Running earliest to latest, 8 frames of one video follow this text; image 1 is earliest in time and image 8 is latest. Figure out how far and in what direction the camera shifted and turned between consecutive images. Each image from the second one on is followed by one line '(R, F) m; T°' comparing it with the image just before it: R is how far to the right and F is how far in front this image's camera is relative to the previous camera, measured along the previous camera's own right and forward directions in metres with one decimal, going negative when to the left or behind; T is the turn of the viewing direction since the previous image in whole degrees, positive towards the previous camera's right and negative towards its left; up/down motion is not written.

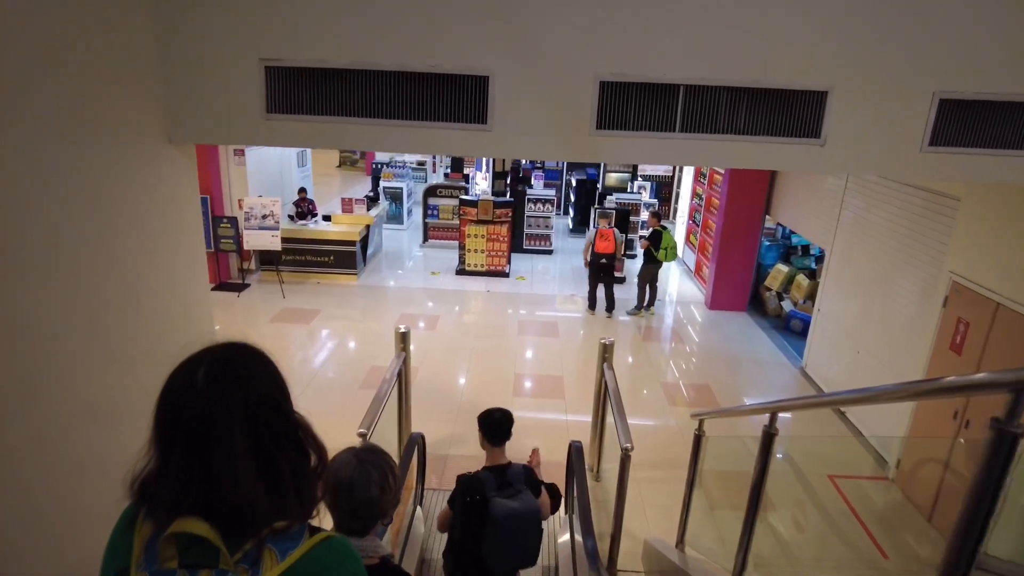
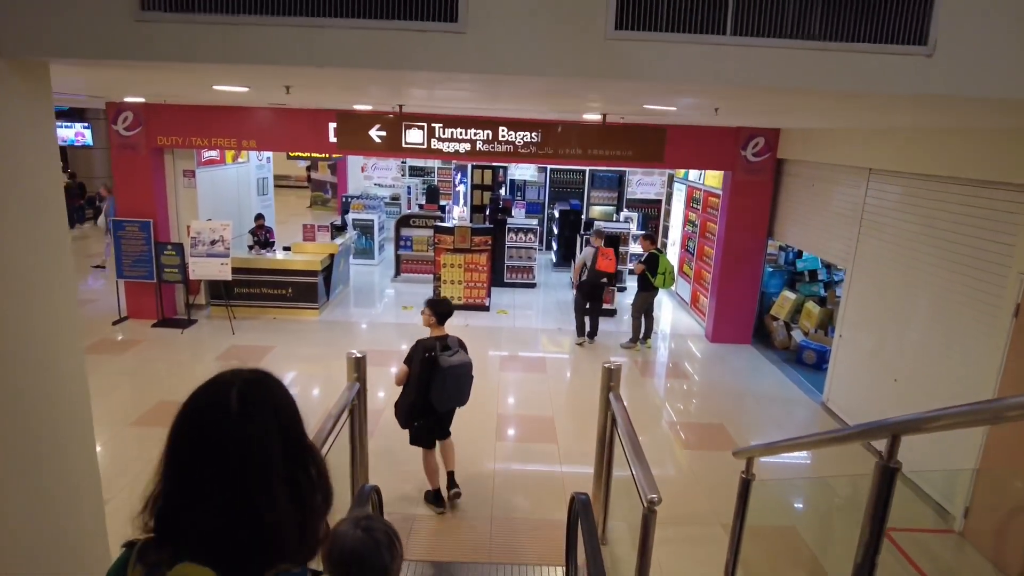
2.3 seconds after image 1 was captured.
(0.0, +0.9) m; +2°
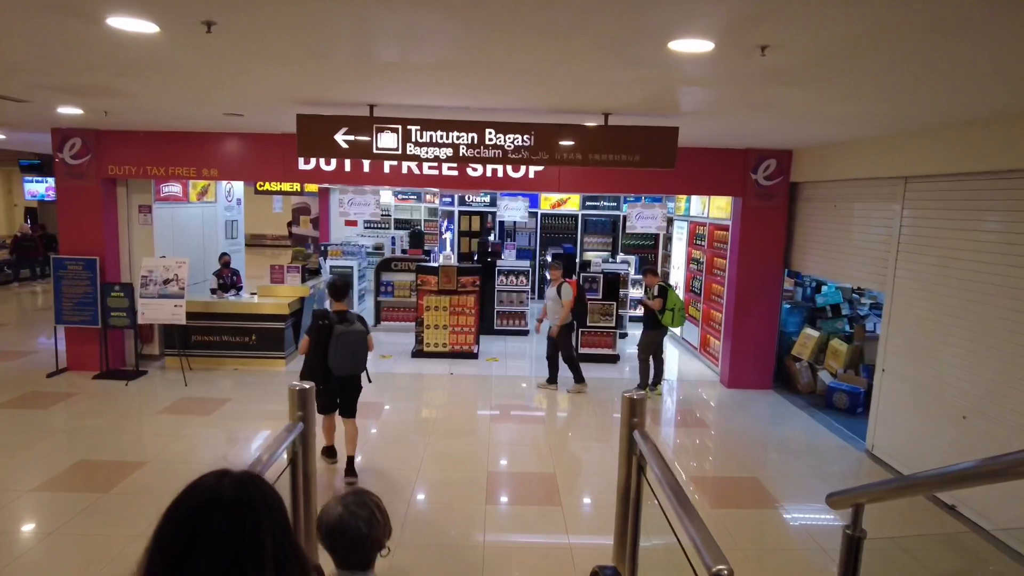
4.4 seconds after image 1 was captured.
(0.0, +0.8) m; +1°
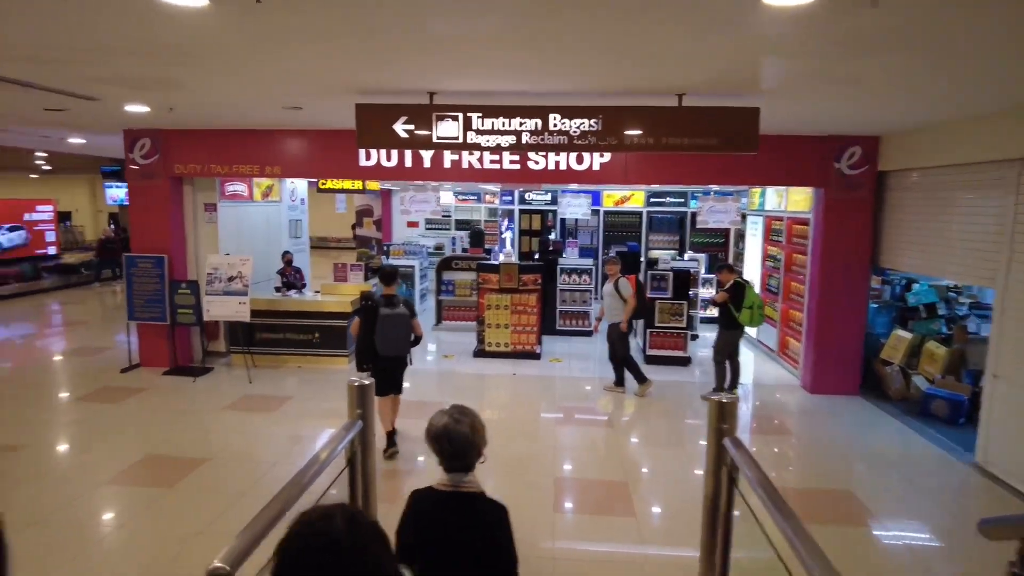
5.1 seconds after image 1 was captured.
(0.0, +0.3) m; -5°
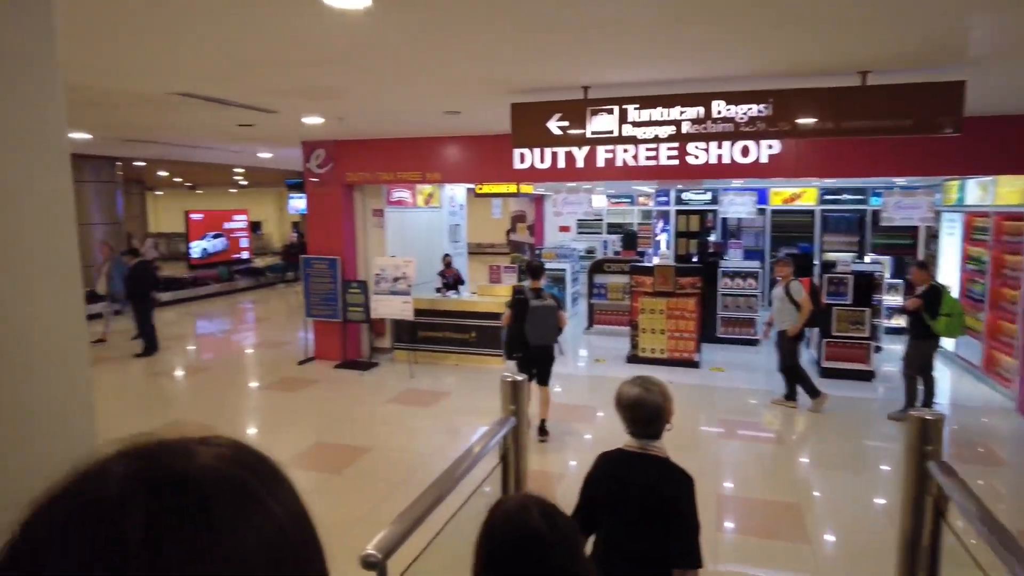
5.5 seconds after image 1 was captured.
(0.0, +0.1) m; -14°
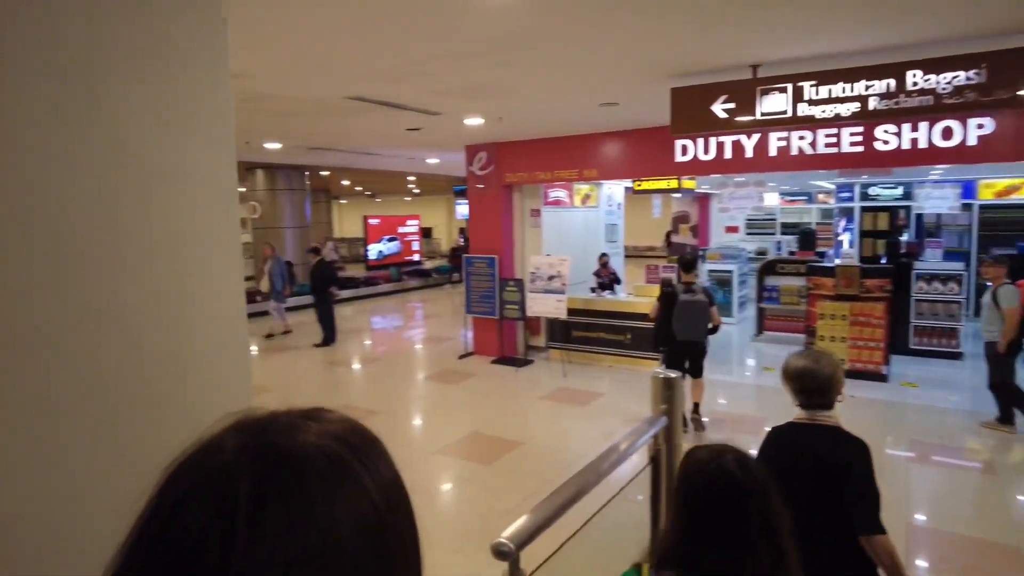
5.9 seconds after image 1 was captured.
(0.0, +0.1) m; -14°
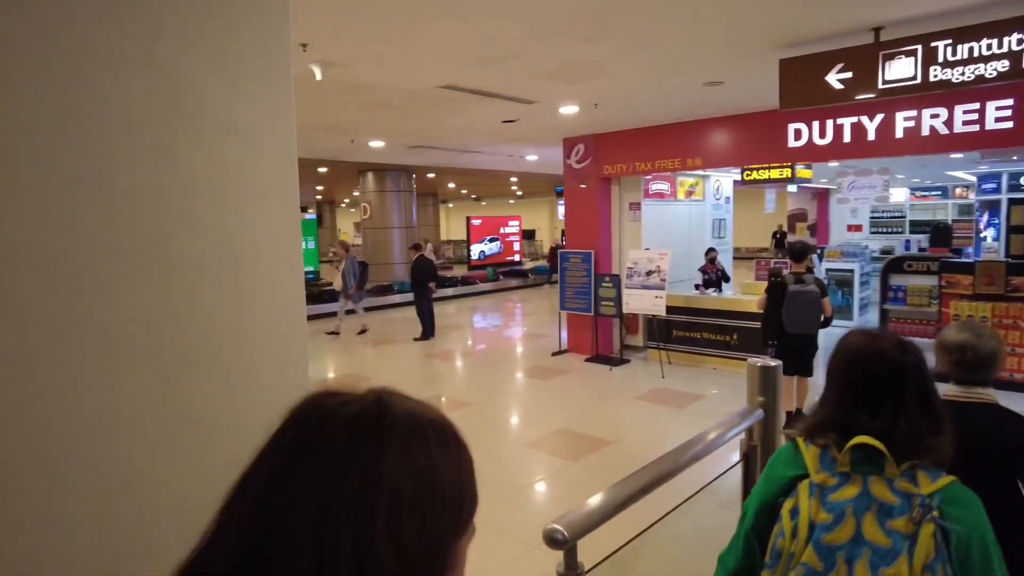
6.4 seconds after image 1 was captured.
(+0.1, +0.1) m; -9°
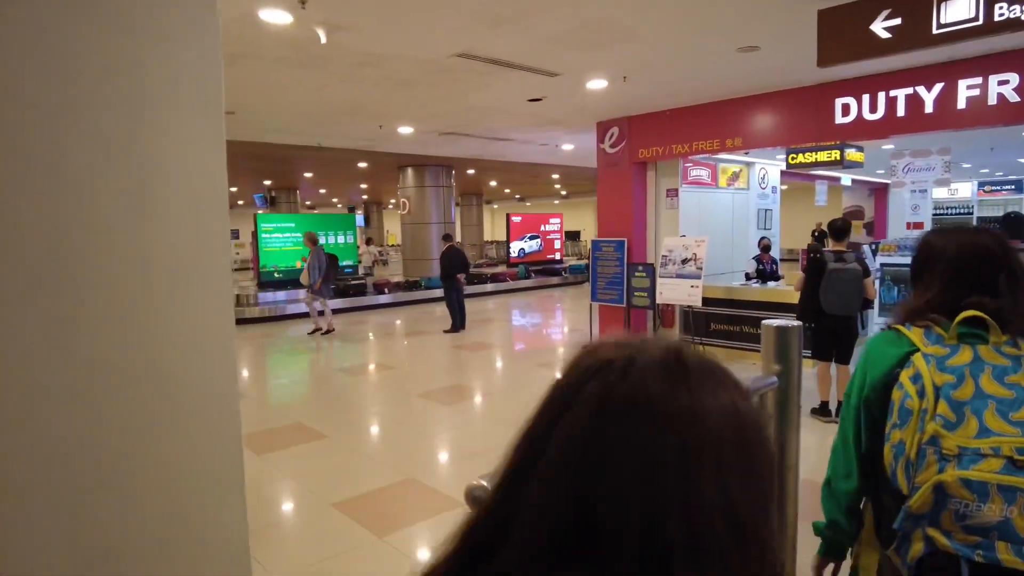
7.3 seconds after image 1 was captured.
(+0.2, +0.3) m; -4°
